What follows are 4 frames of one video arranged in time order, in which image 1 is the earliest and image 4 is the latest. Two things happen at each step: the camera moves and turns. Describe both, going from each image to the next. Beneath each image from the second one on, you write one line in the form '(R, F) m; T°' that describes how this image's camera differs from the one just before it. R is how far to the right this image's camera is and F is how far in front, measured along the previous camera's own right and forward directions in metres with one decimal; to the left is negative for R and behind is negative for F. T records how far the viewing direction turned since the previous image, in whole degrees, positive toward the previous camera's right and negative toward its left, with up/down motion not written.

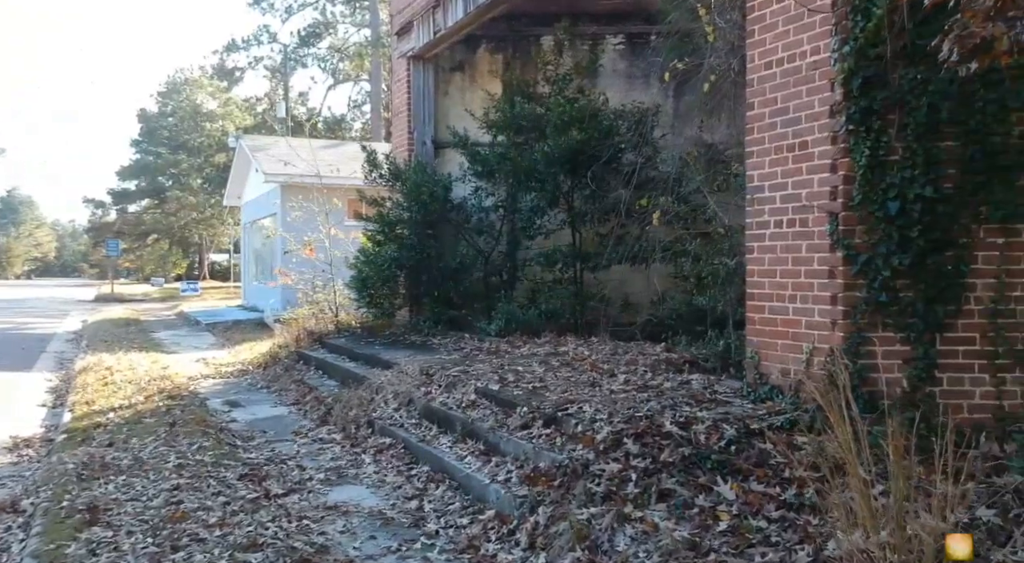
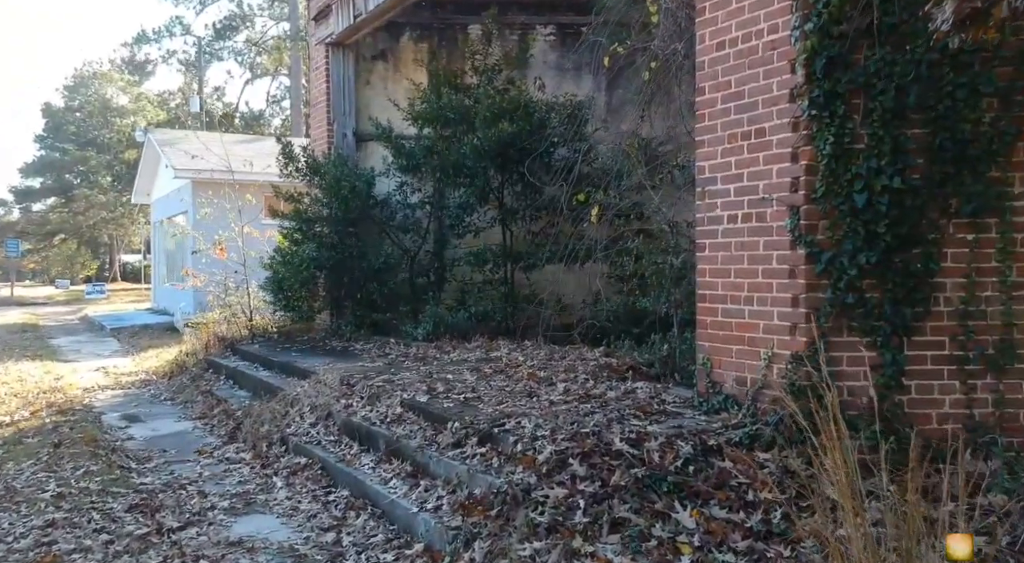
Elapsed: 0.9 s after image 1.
(0.0, +0.7) m; +4°
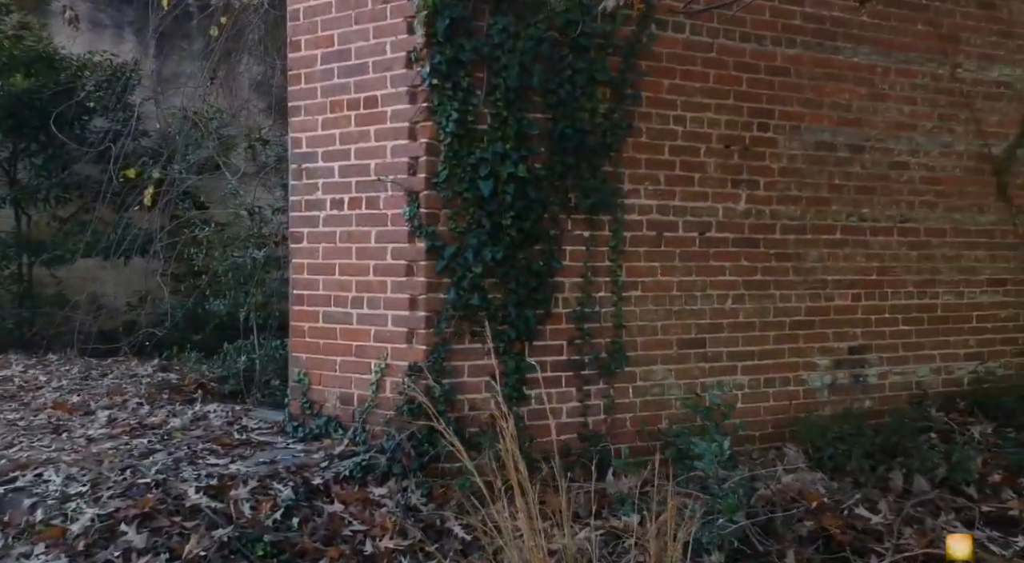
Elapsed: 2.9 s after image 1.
(-0.1, +1.2) m; +26°
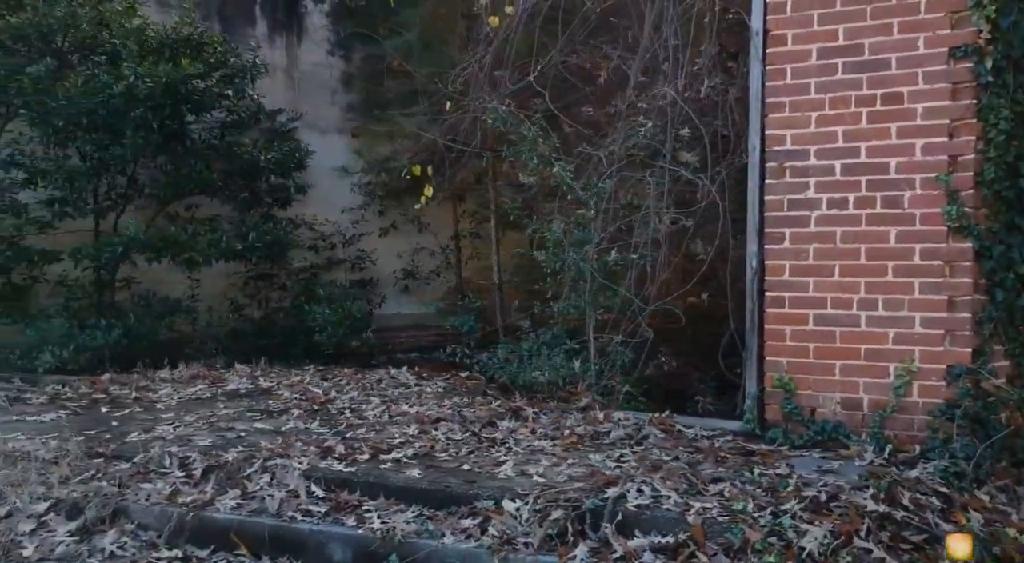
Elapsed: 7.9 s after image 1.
(-3.1, +0.4) m; +6°
